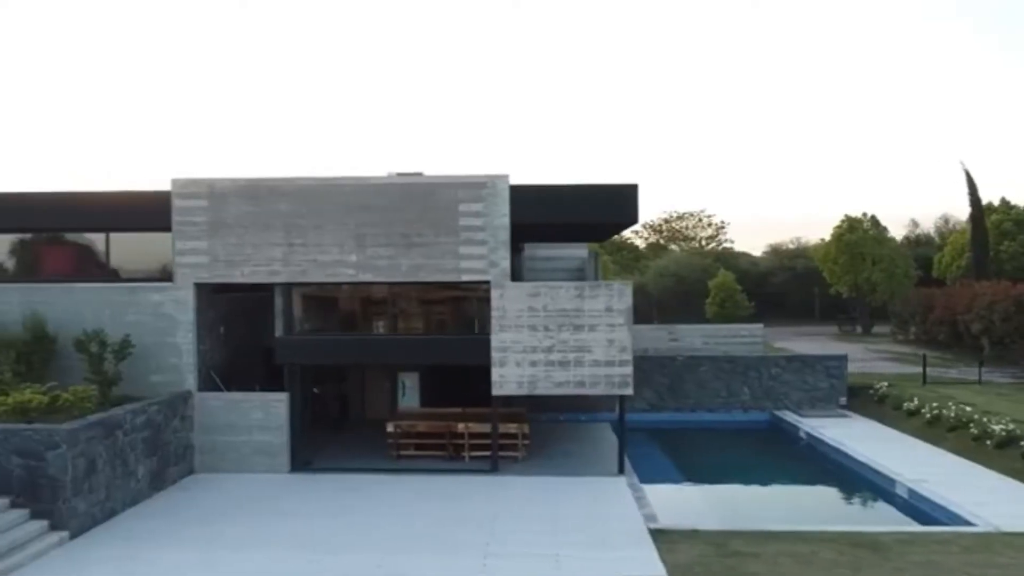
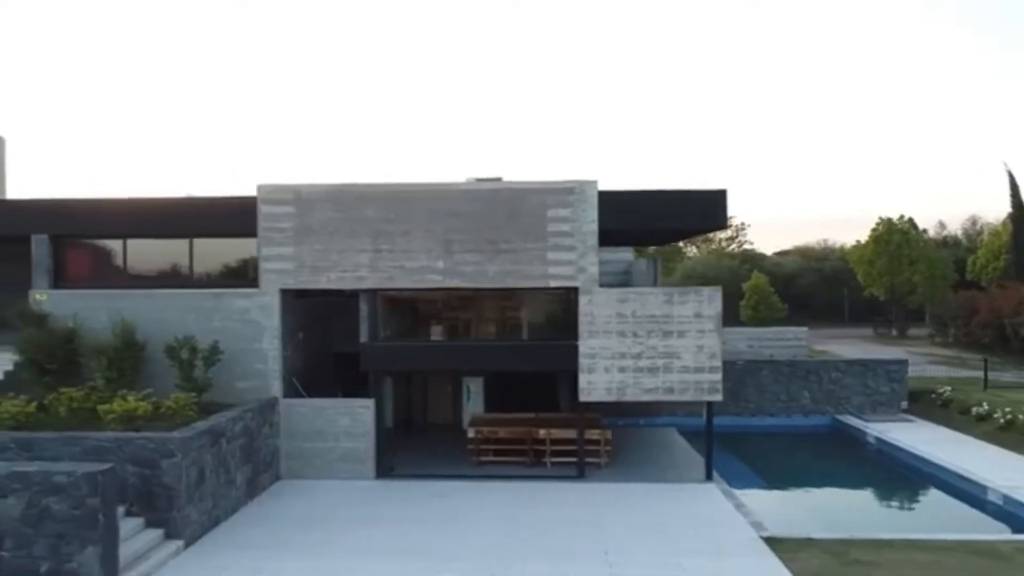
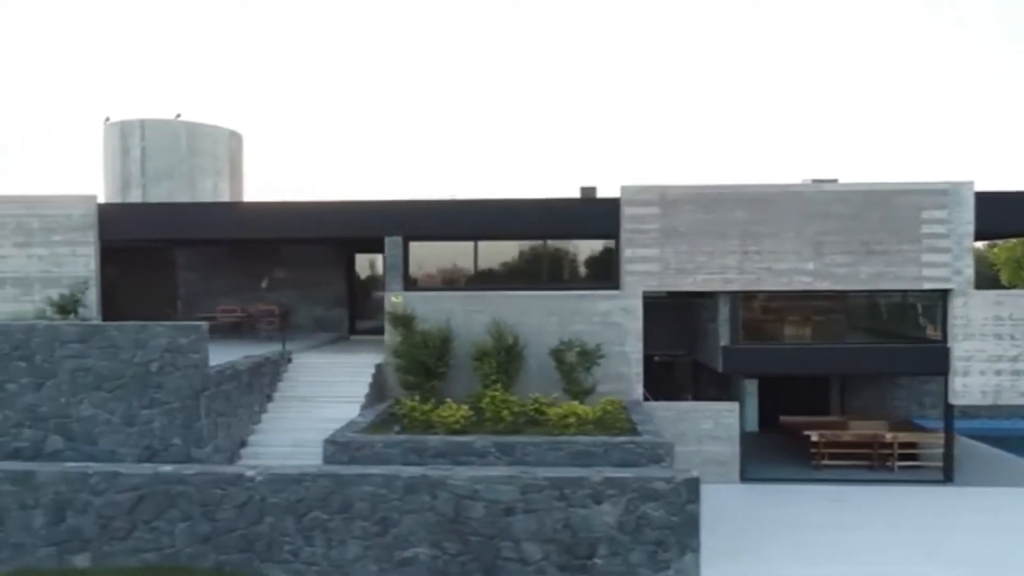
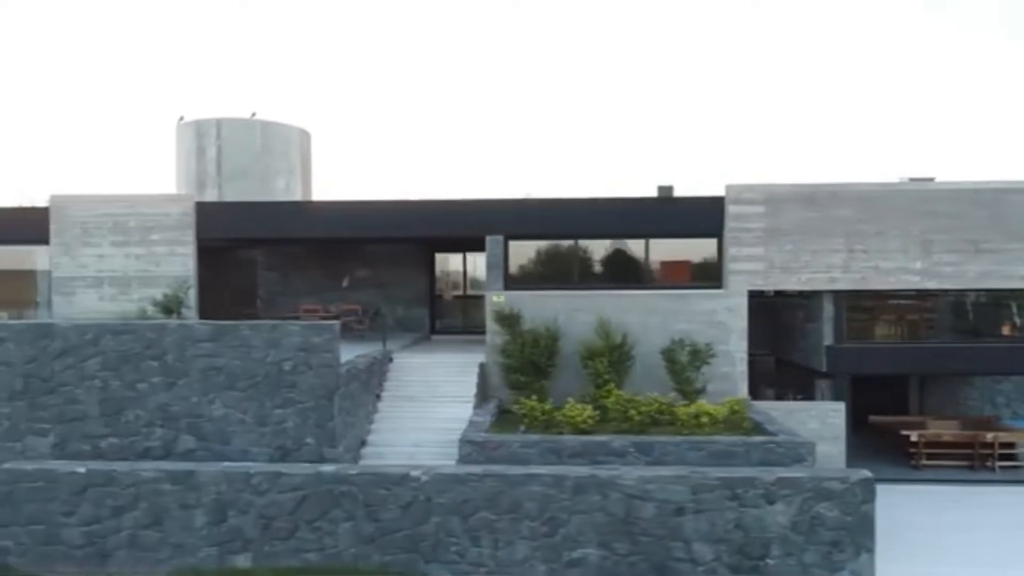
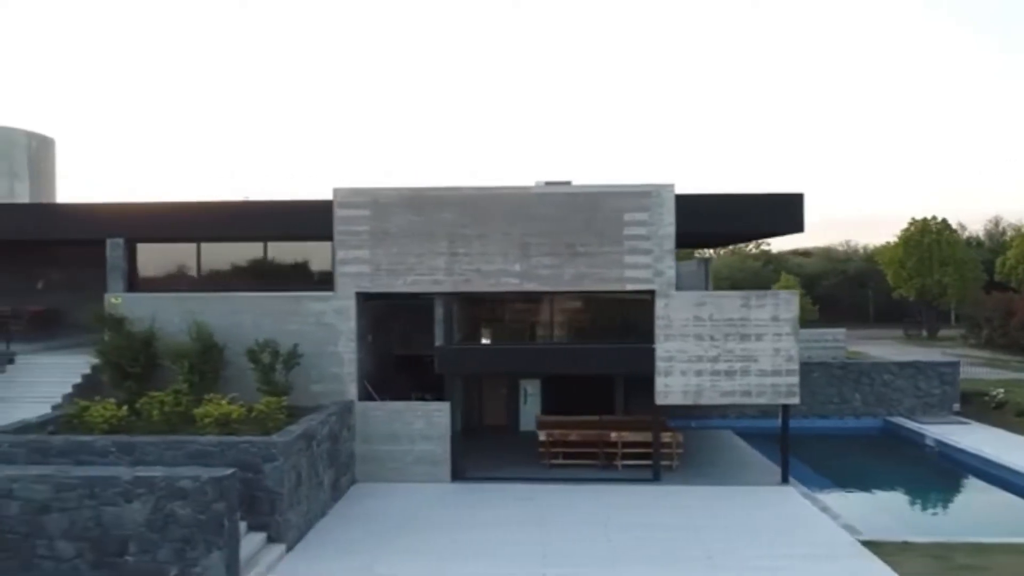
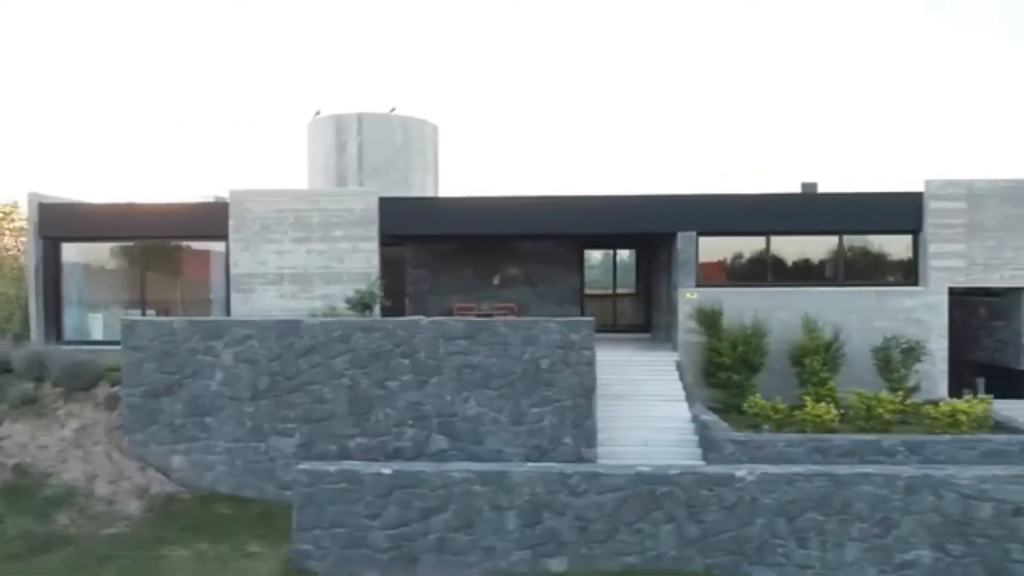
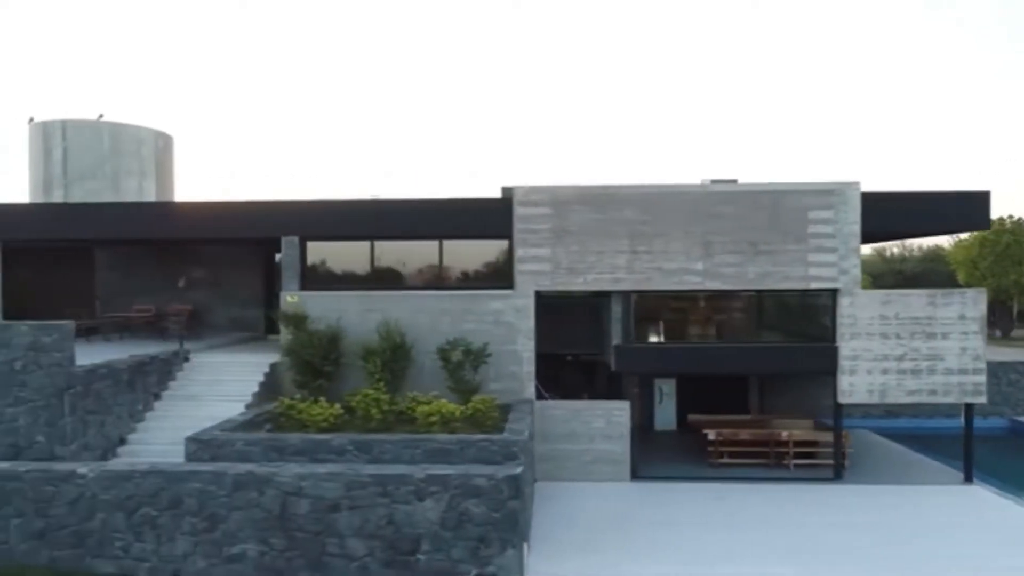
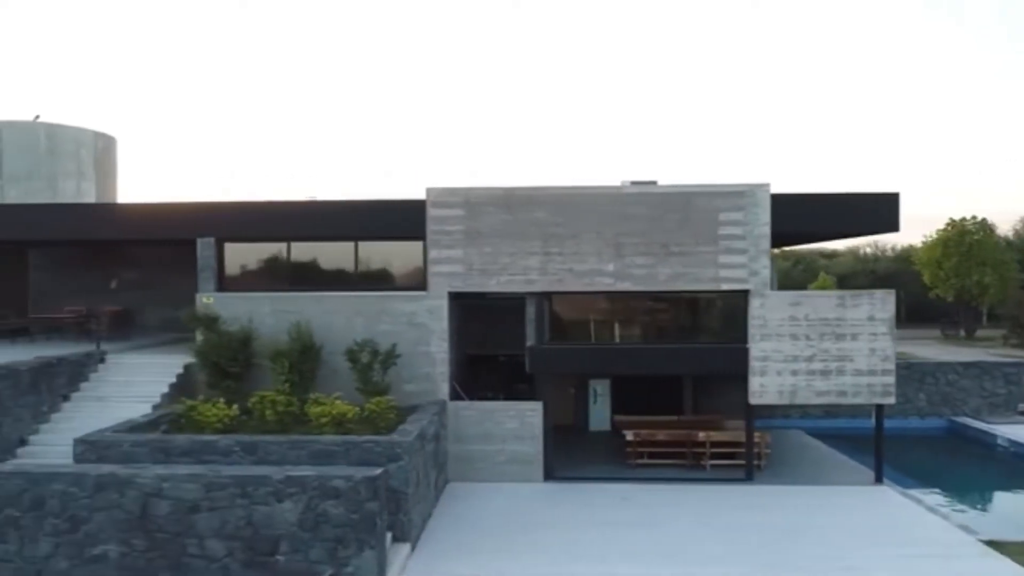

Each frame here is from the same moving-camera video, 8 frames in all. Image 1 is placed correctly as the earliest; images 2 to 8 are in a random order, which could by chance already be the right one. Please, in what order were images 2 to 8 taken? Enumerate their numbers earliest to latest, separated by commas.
2, 5, 8, 7, 3, 4, 6
